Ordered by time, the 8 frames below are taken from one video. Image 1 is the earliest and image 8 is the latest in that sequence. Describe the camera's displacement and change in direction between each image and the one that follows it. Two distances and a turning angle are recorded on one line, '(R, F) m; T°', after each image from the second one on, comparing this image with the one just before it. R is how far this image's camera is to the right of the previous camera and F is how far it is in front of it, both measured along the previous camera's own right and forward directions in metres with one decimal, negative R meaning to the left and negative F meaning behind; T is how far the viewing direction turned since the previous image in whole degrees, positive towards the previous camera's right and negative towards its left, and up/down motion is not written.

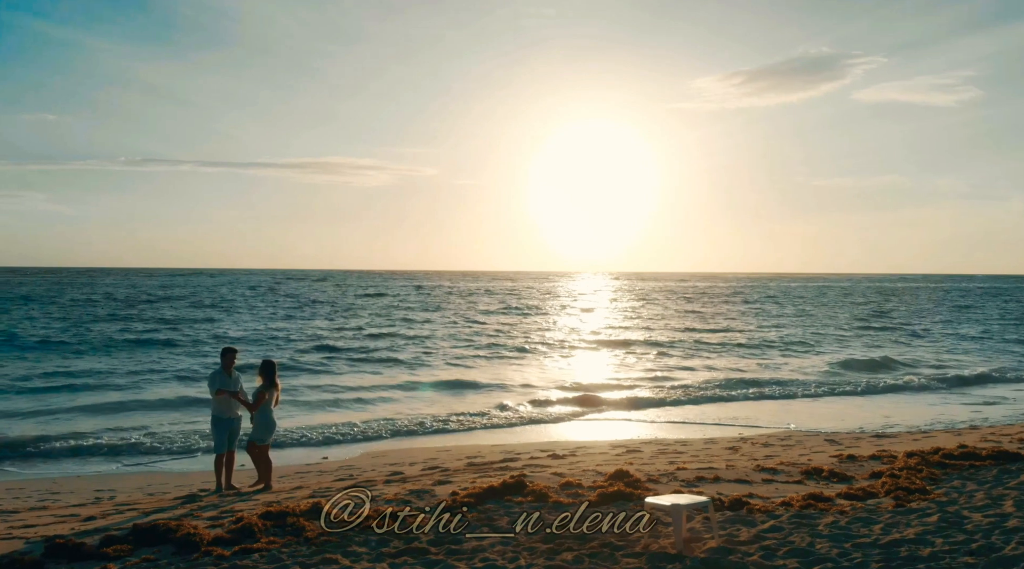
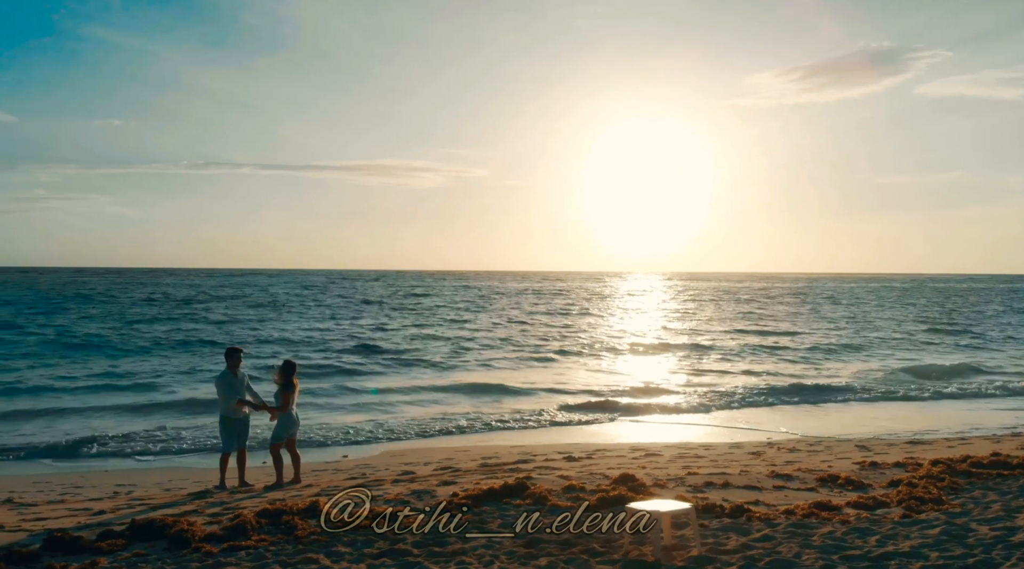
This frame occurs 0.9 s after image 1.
(+0.4, +0.1) m; -3°
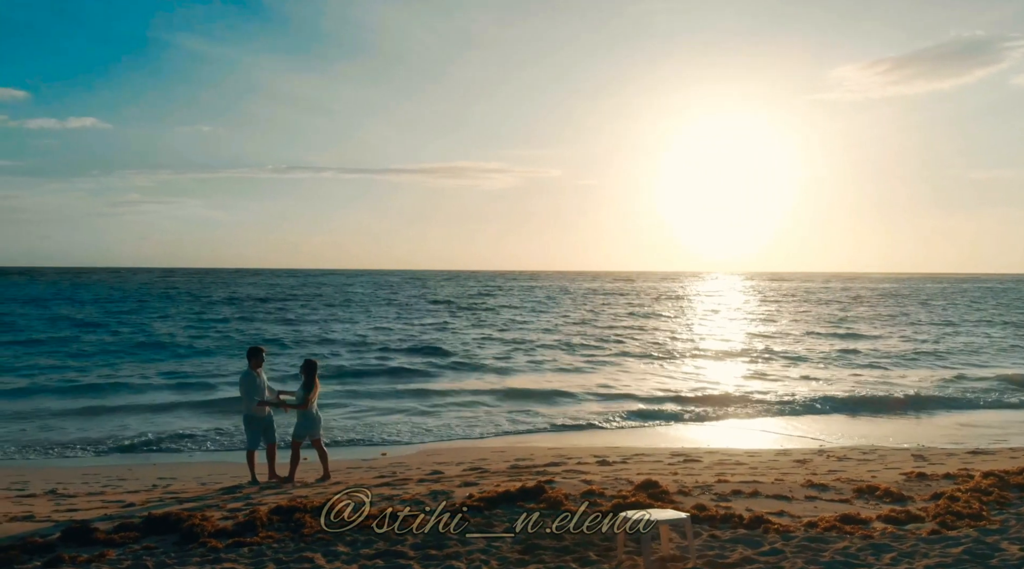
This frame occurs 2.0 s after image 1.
(+0.4, +0.1) m; -5°
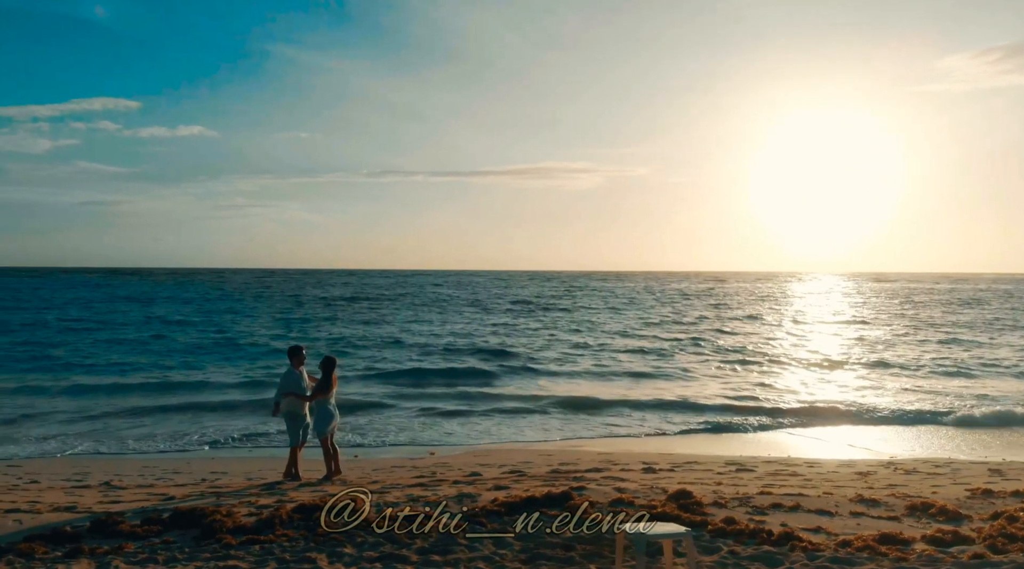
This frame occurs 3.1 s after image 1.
(+0.4, +0.1) m; -6°
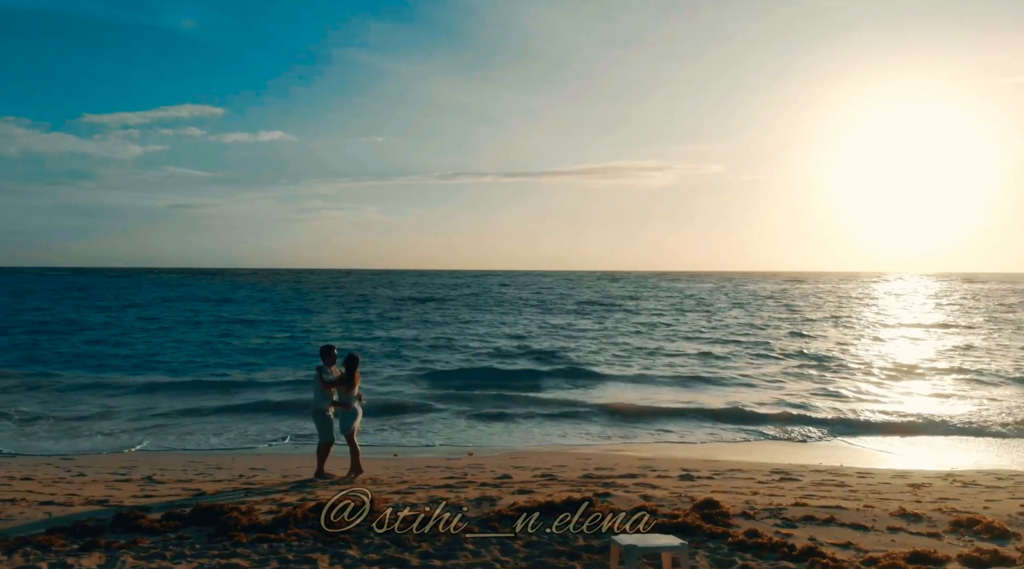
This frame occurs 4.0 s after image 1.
(+0.3, +0.1) m; -5°
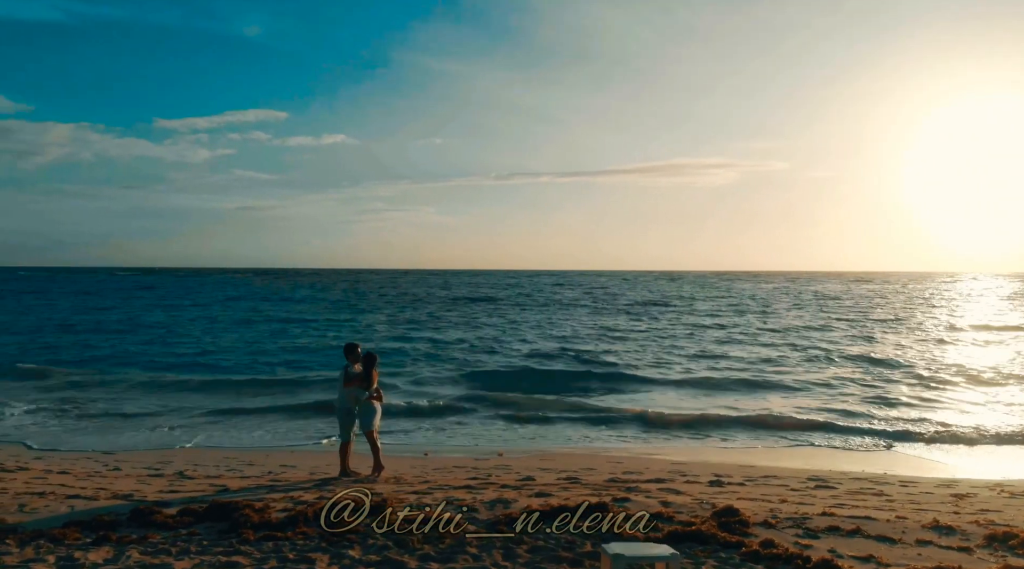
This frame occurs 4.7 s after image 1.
(+0.3, +0.1) m; -4°
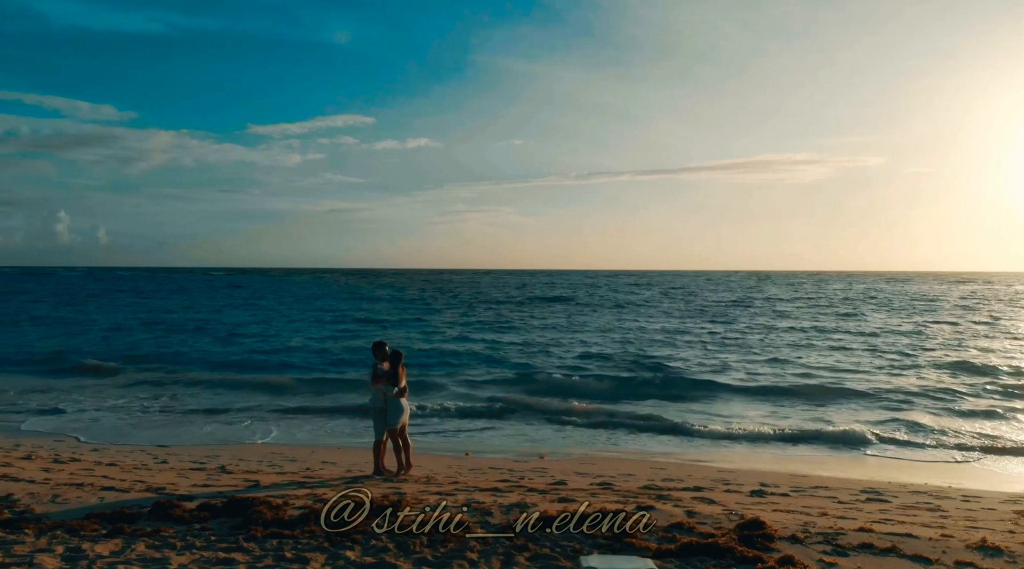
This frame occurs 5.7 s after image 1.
(+0.4, +0.1) m; -6°
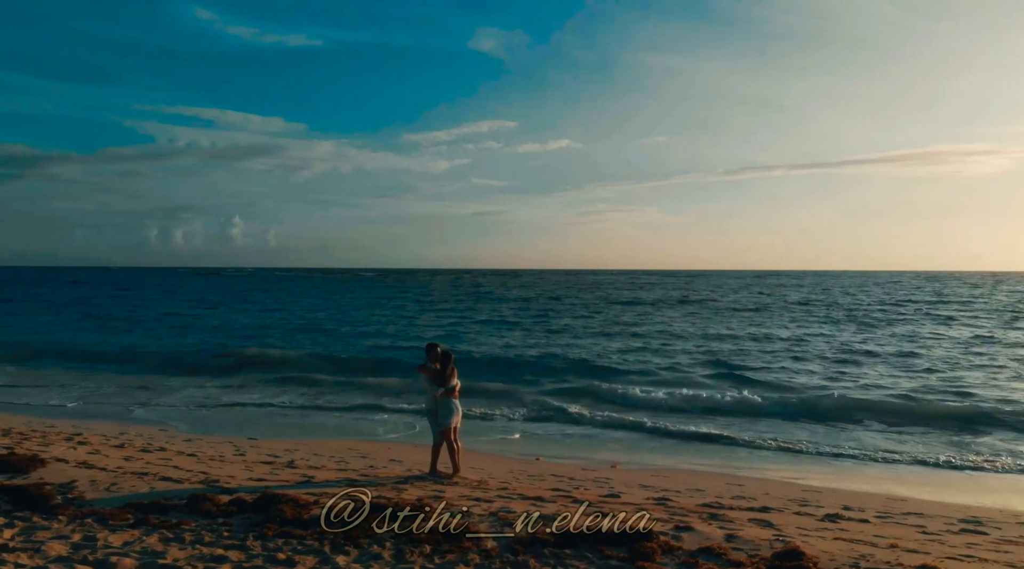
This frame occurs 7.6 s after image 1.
(+0.8, +0.2) m; -10°
